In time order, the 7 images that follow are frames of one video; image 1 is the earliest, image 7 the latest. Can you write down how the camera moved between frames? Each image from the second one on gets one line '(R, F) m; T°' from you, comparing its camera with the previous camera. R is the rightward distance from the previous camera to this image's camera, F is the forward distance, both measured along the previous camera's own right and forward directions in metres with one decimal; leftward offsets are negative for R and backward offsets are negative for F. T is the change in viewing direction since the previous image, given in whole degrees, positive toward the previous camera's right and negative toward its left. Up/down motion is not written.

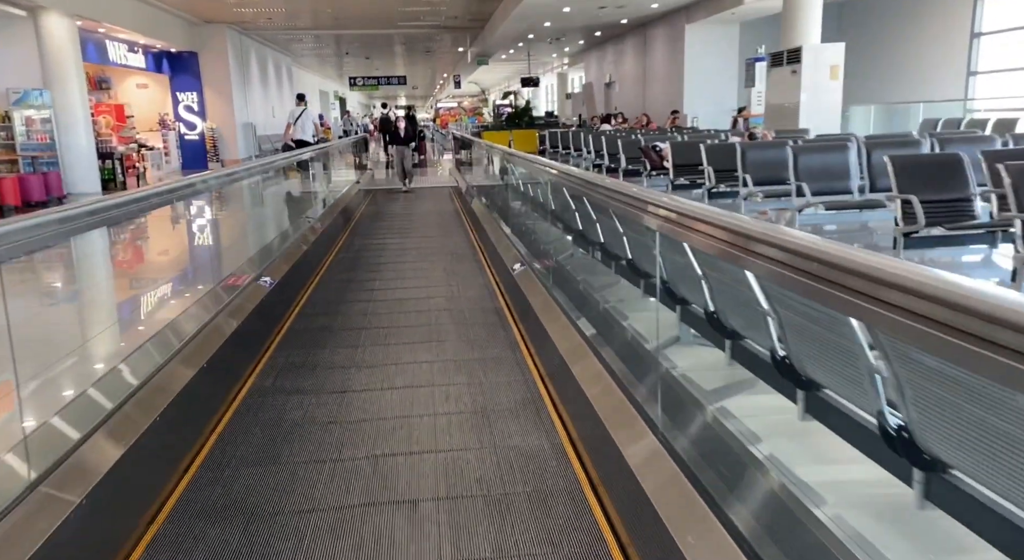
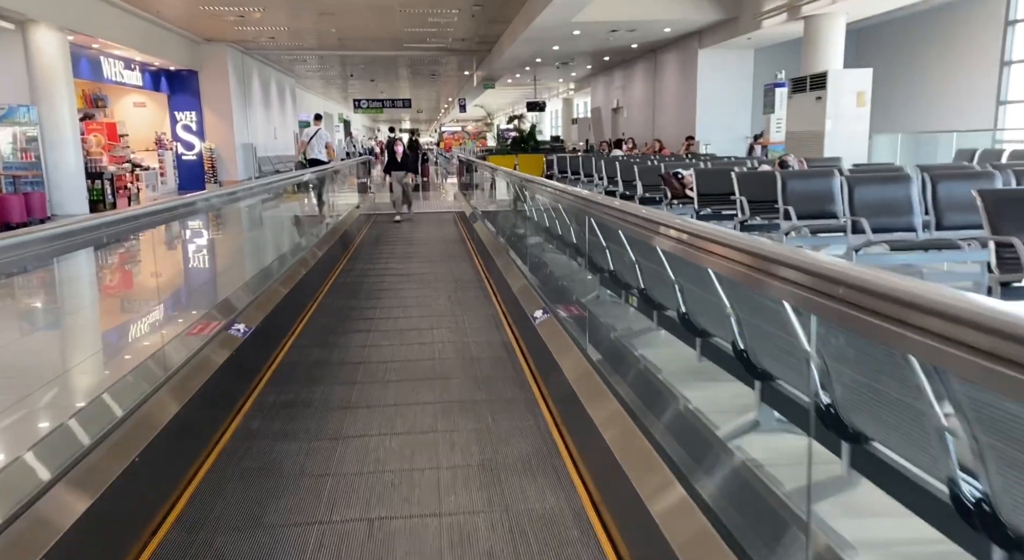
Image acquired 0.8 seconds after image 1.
(0.0, +0.2) m; 0°
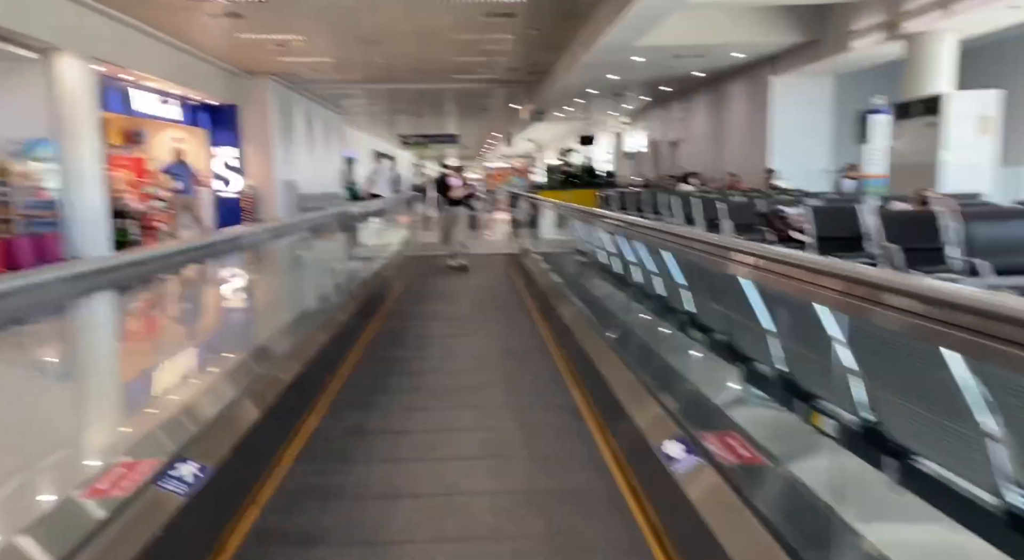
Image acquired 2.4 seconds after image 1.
(-0.1, +0.4) m; -4°
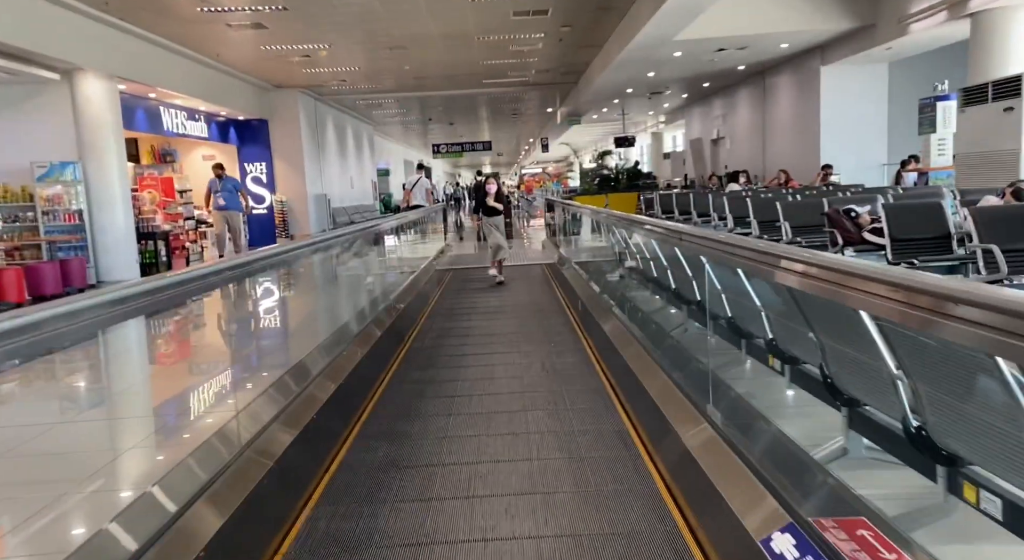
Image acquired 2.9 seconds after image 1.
(0.0, +0.2) m; -3°
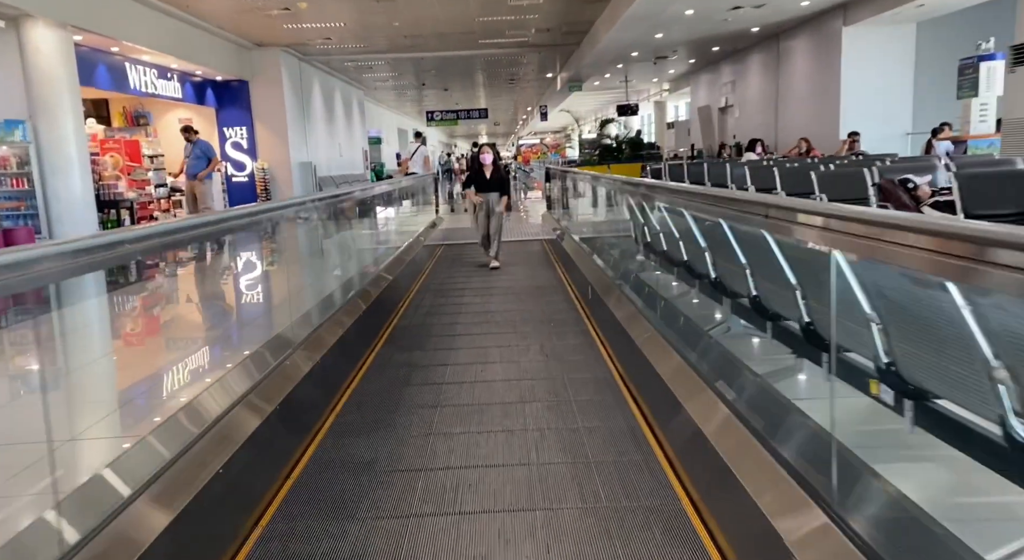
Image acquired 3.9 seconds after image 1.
(0.0, +0.3) m; 0°
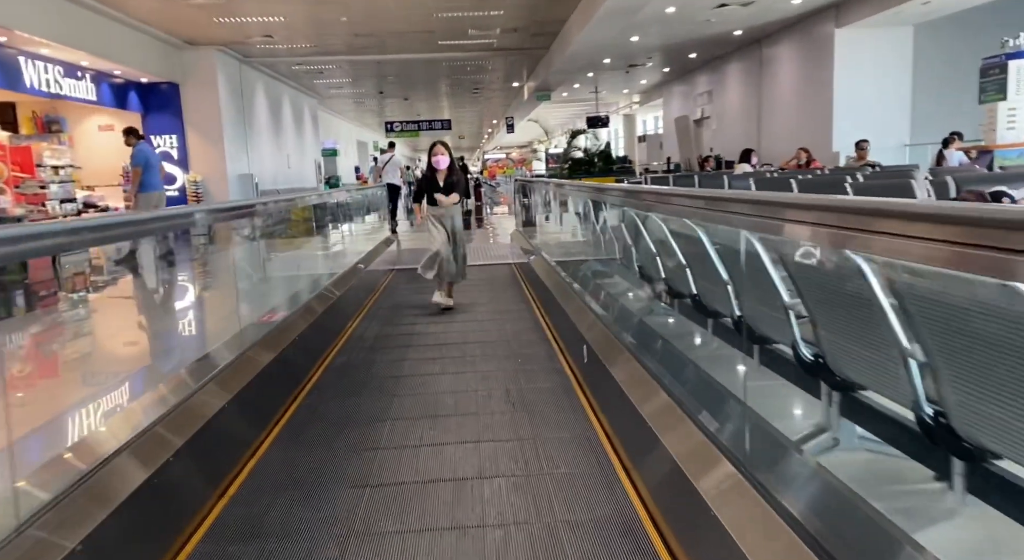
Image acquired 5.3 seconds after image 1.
(0.0, +0.5) m; +3°
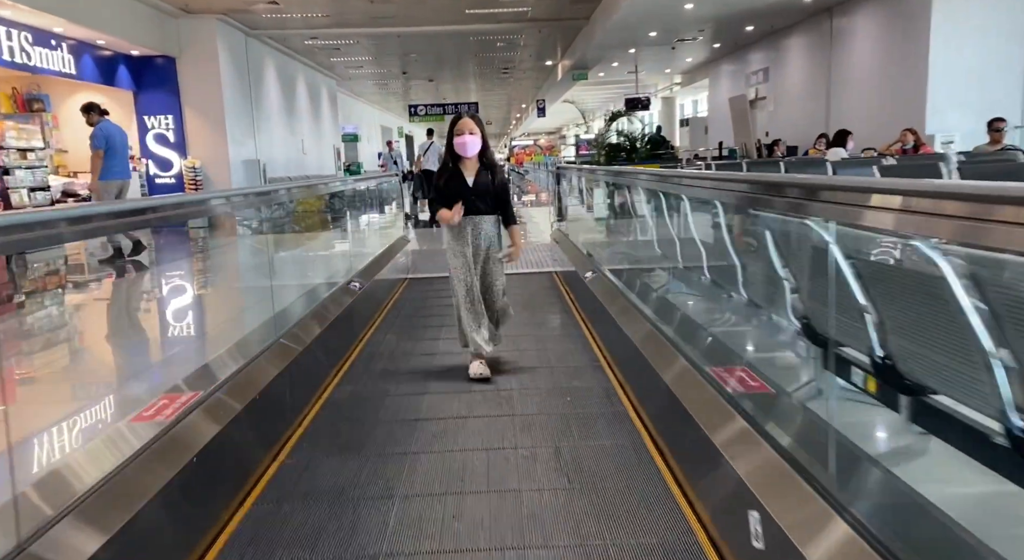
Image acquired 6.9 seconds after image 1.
(-0.1, +0.5) m; -2°
